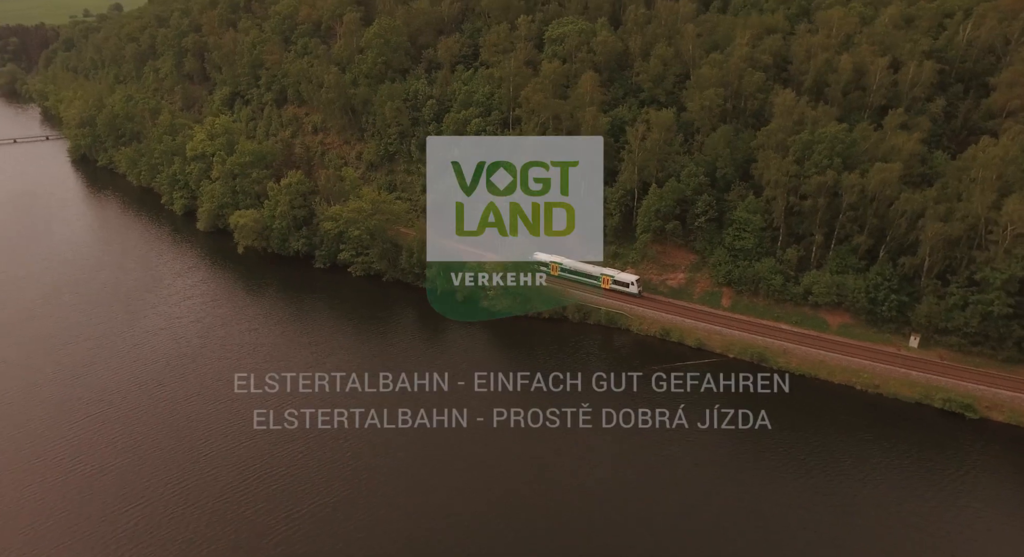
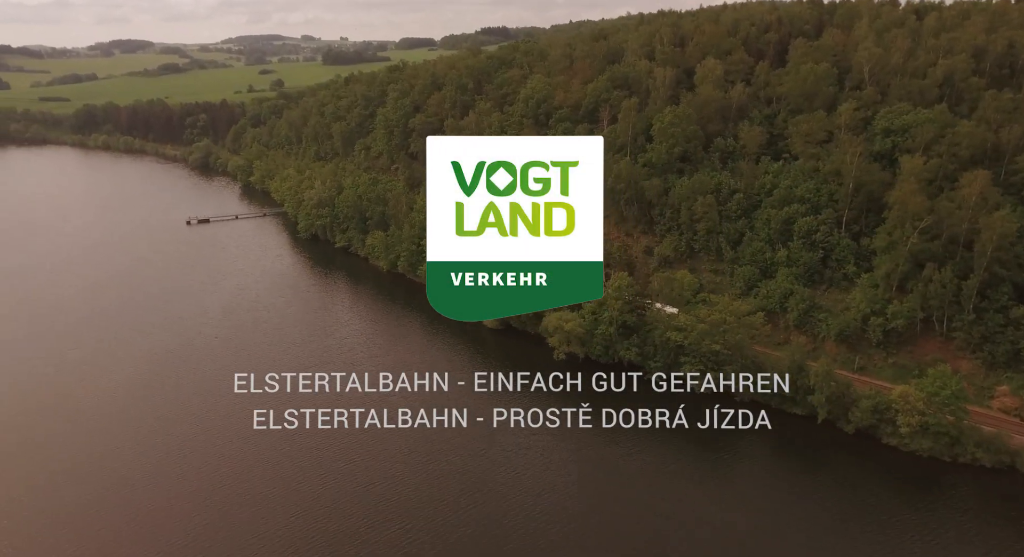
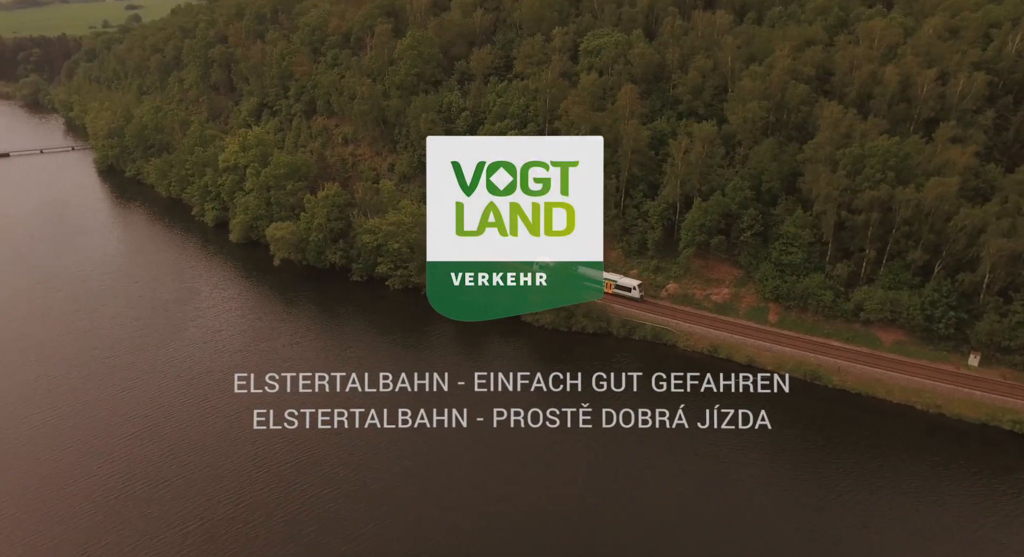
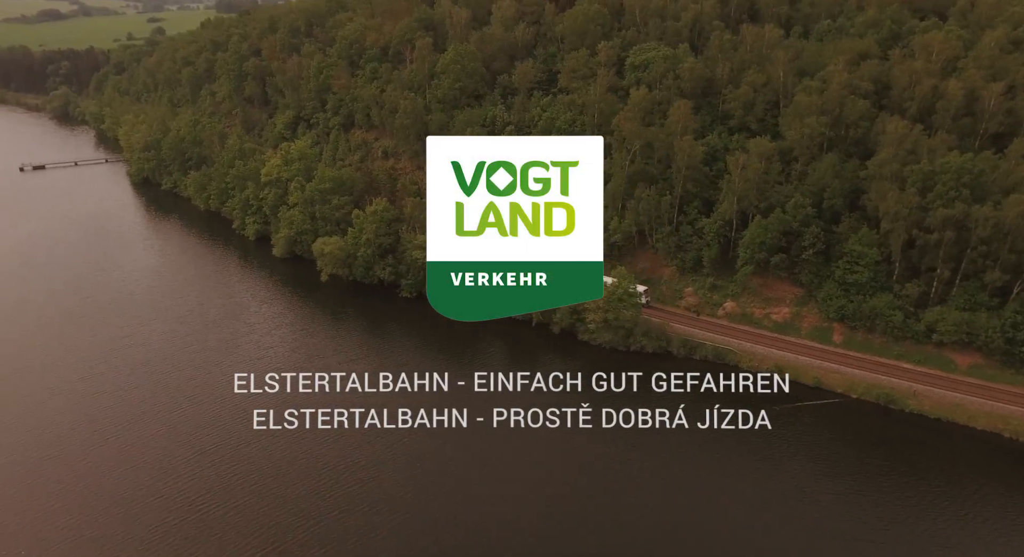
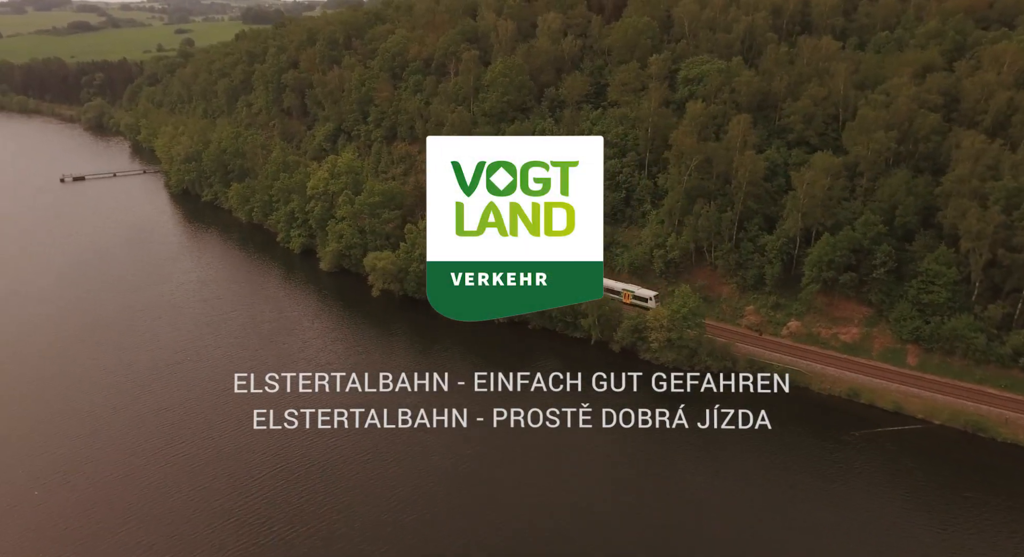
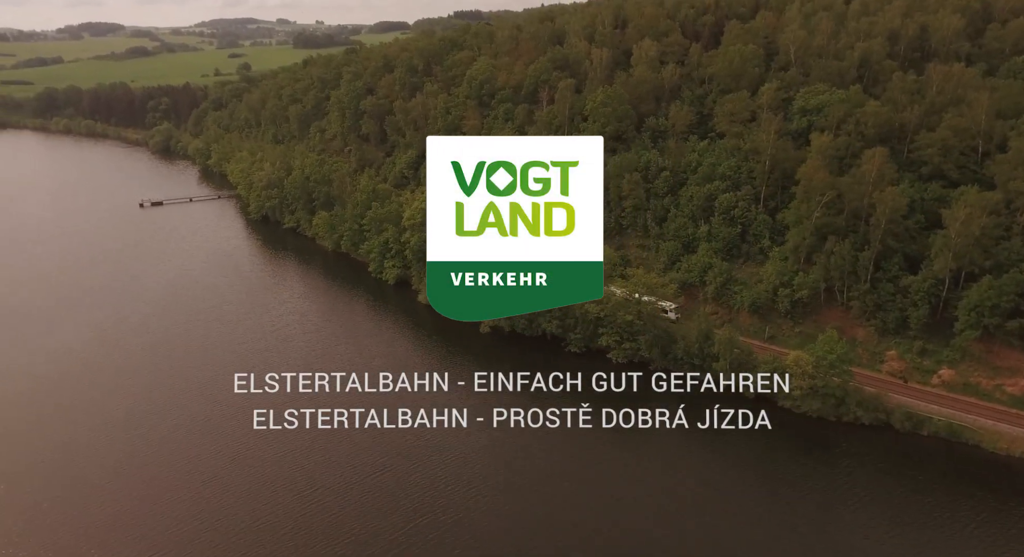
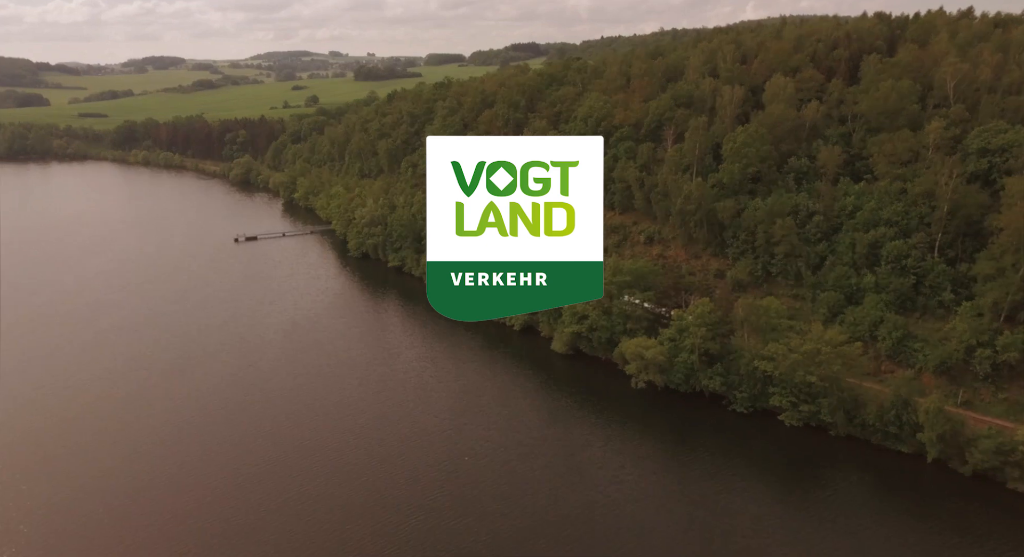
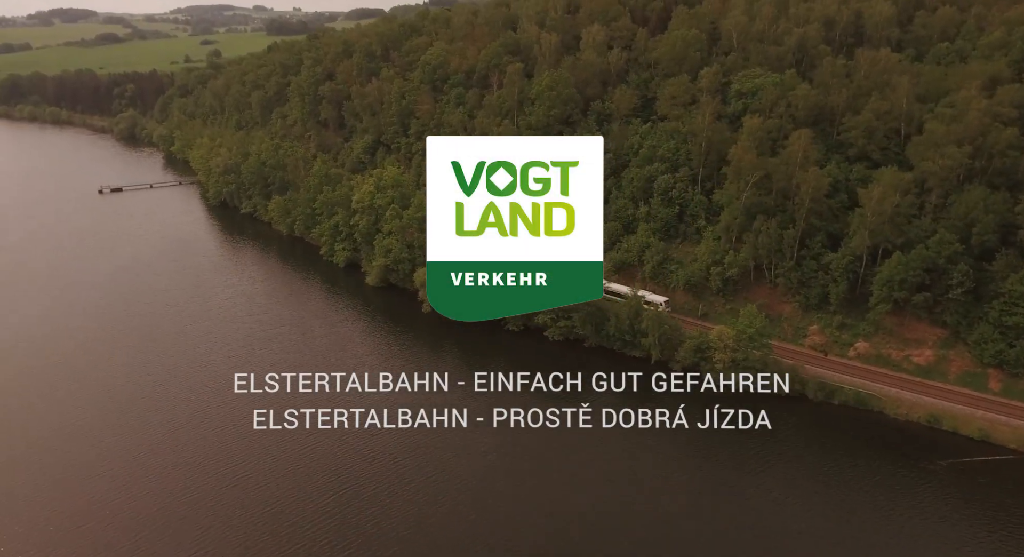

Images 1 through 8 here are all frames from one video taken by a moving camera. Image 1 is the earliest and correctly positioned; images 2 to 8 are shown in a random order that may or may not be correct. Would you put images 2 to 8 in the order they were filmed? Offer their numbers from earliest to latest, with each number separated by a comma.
3, 4, 5, 8, 6, 2, 7
